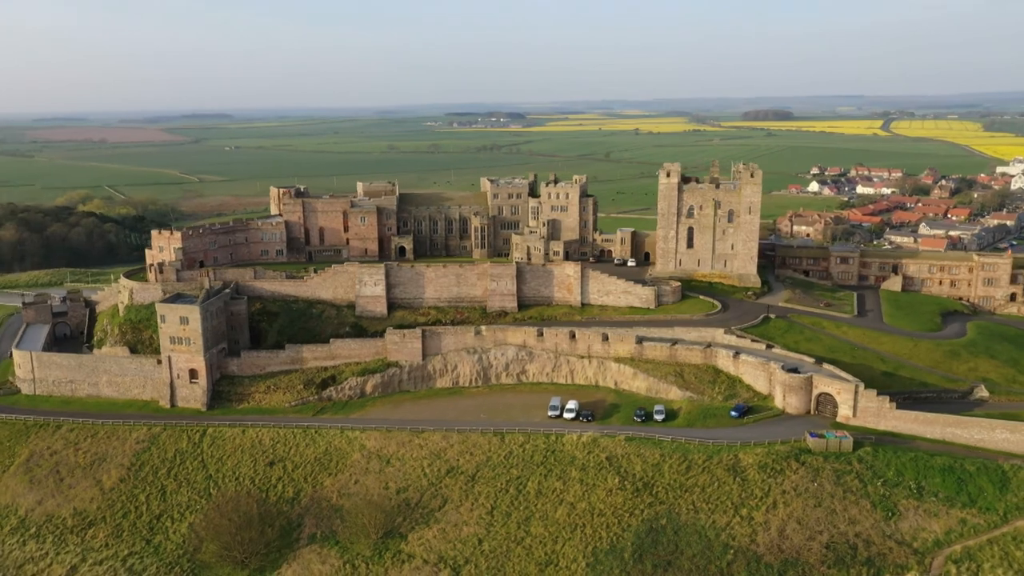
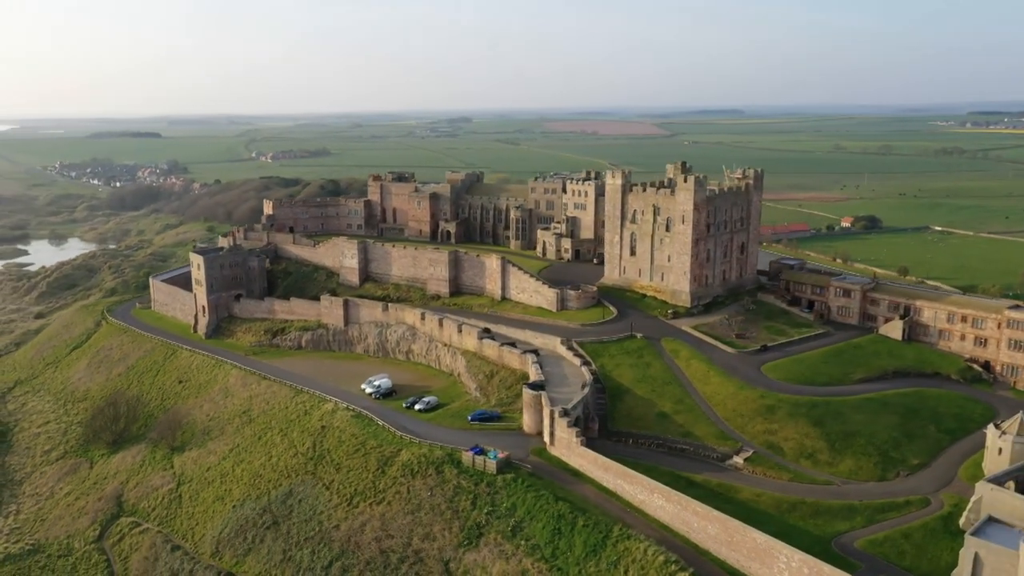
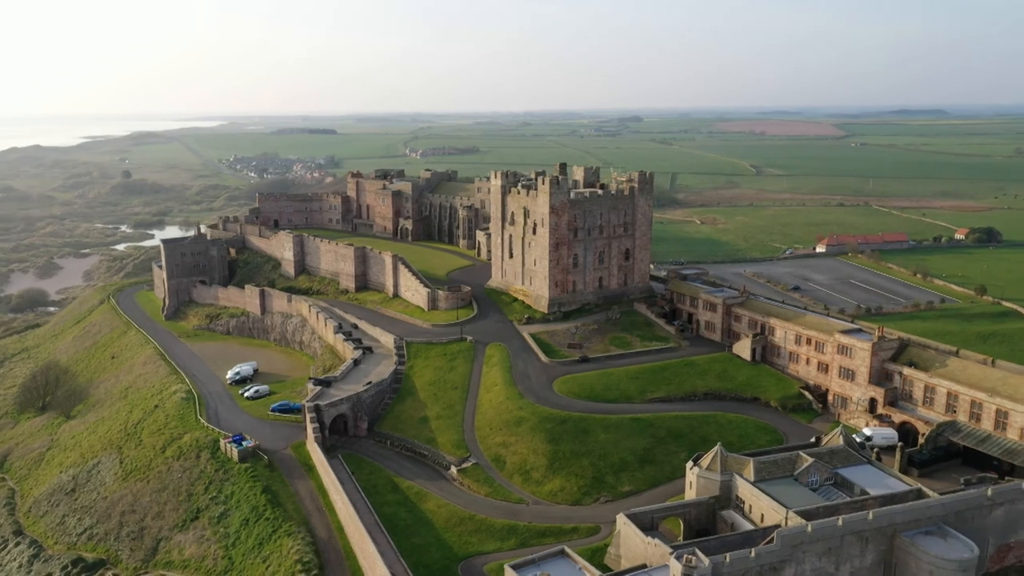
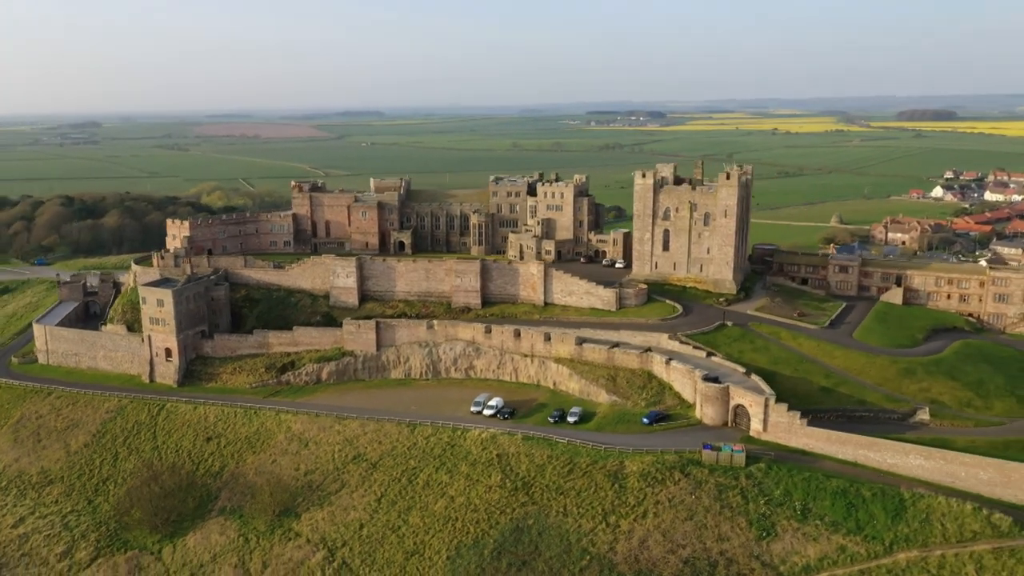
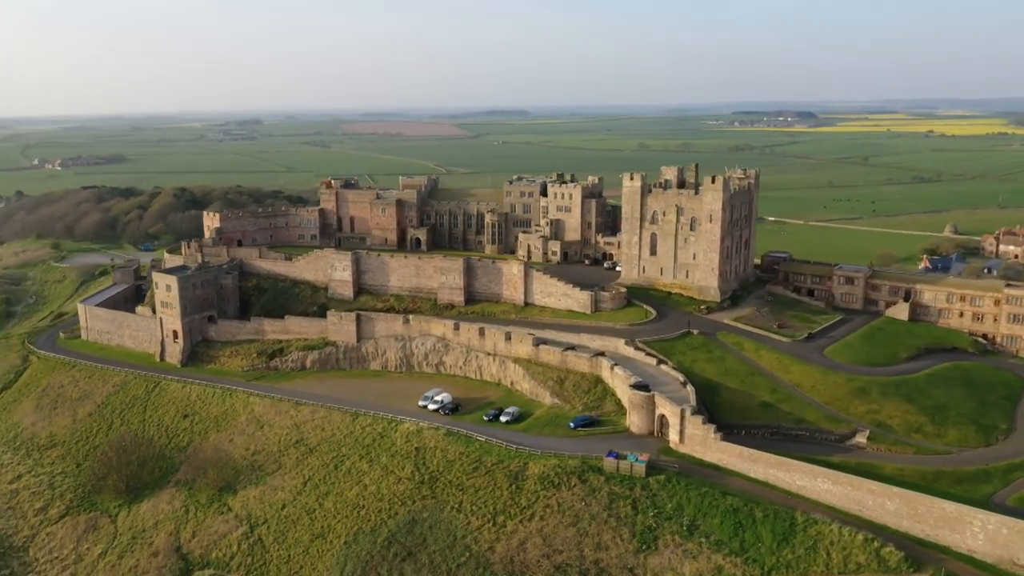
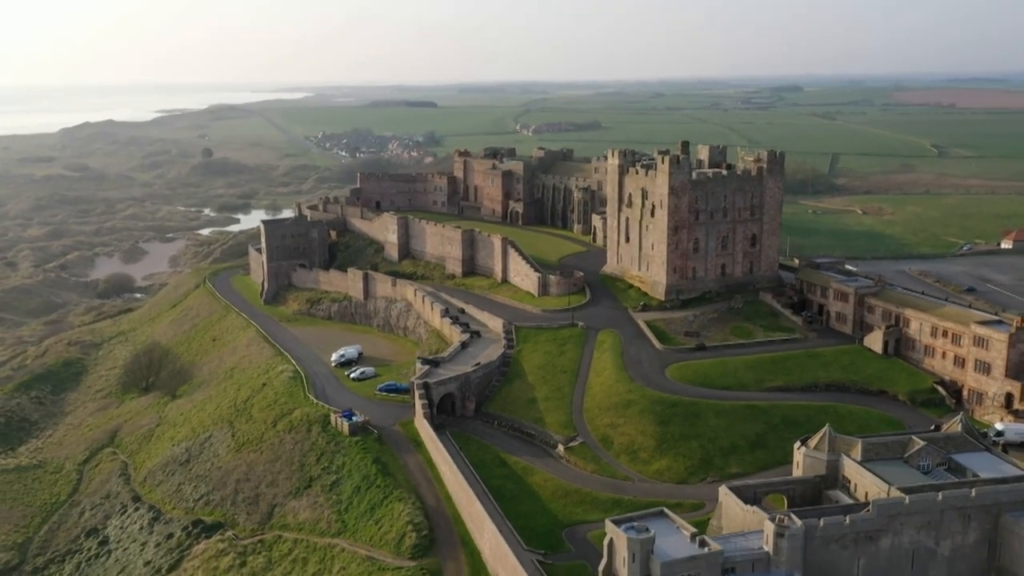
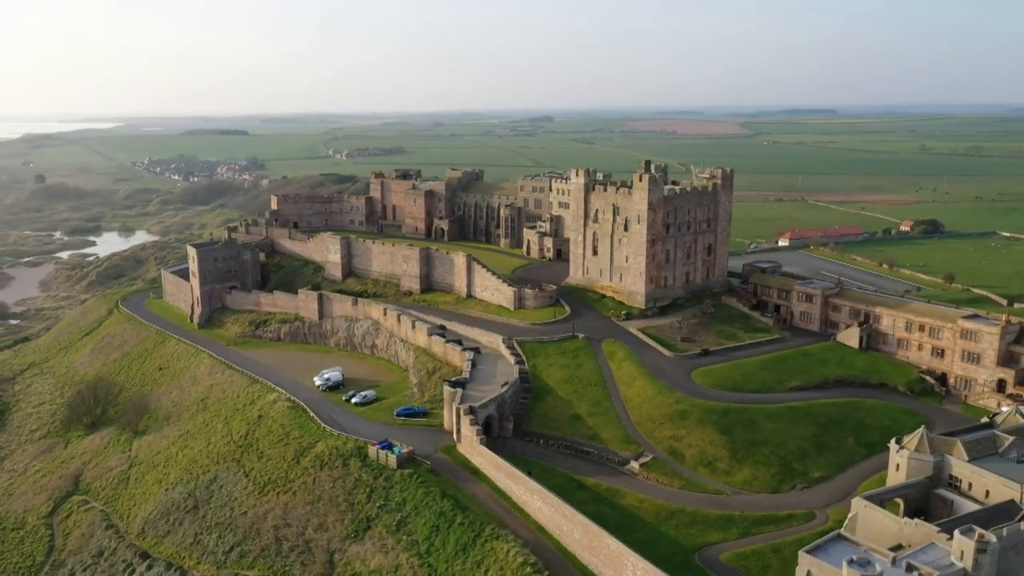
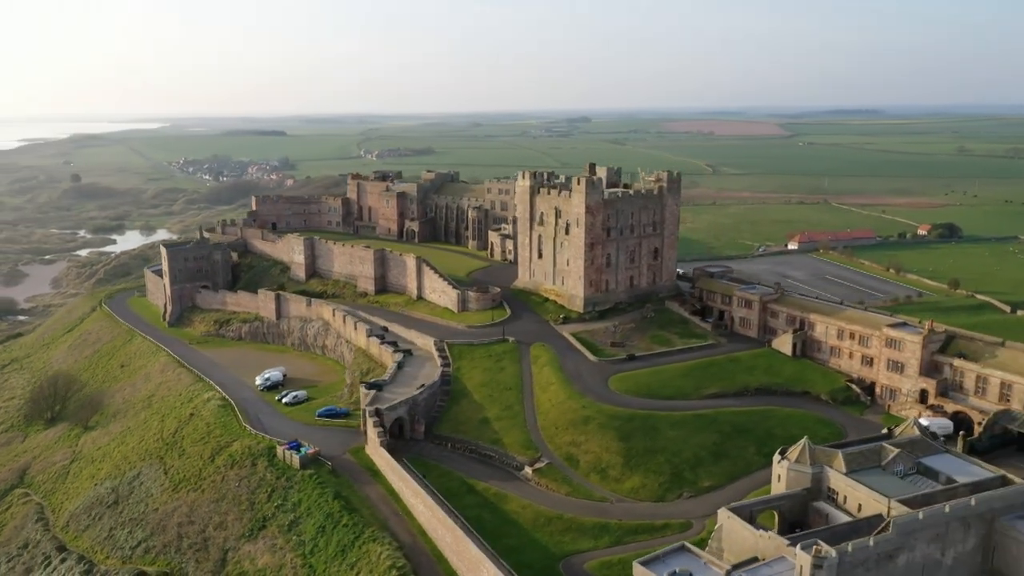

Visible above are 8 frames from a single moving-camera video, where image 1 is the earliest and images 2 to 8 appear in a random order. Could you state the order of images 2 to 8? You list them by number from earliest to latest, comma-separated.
4, 5, 2, 7, 8, 3, 6
